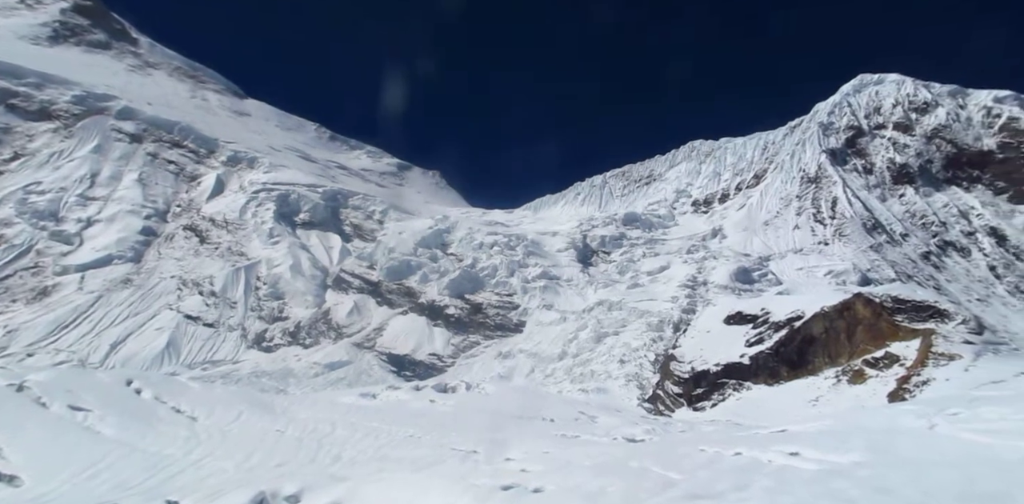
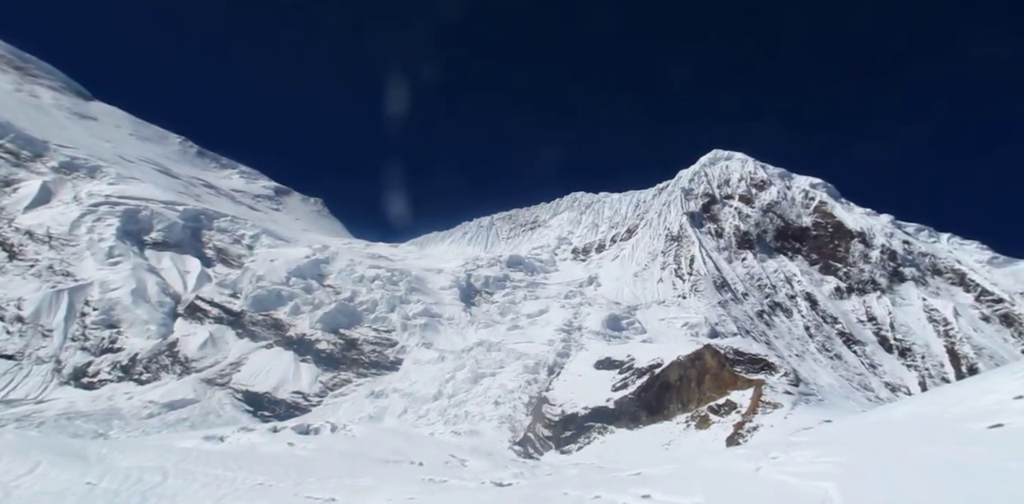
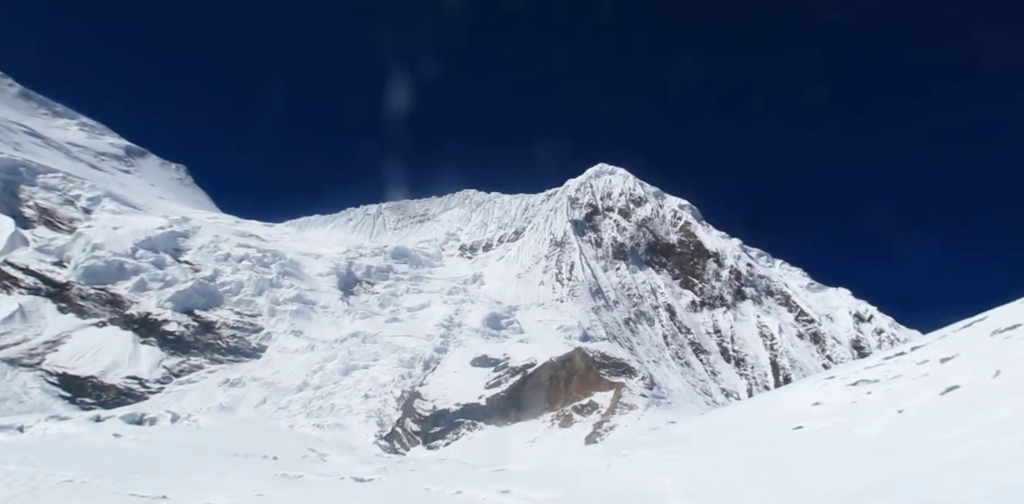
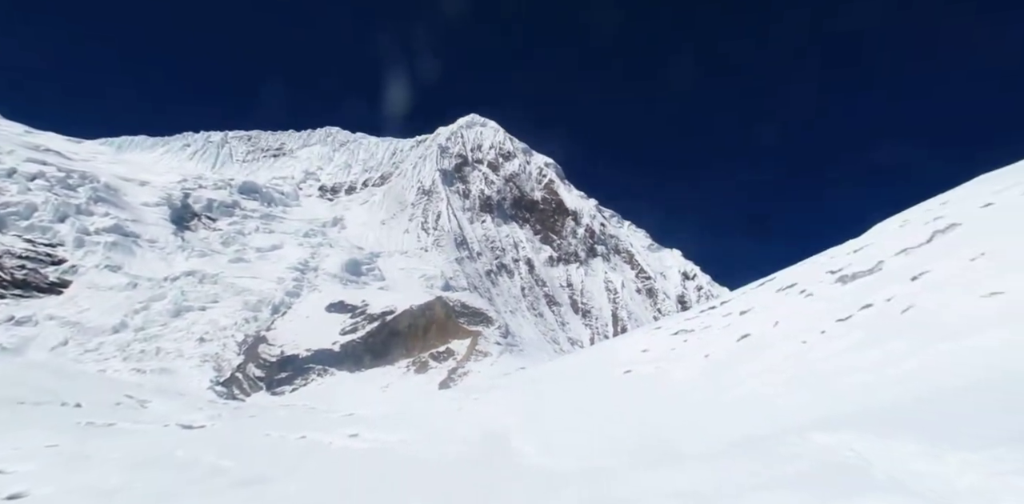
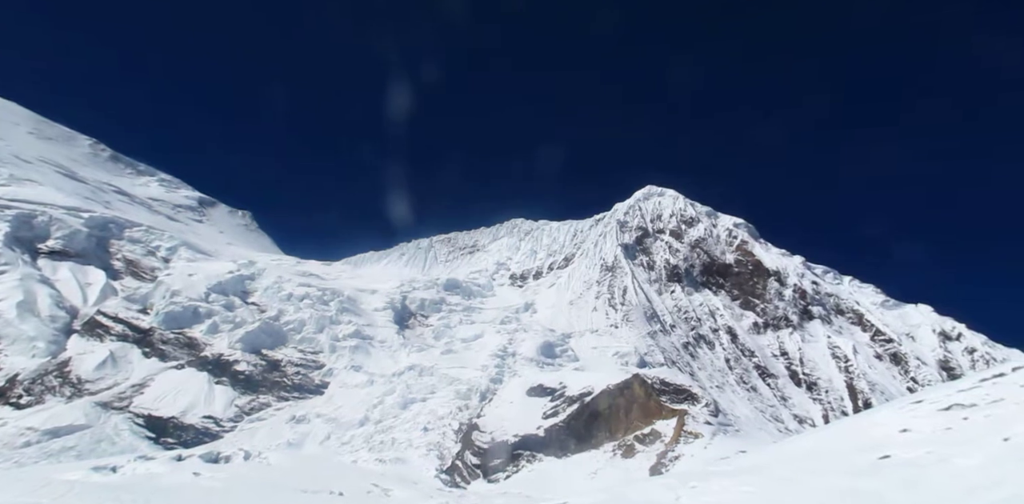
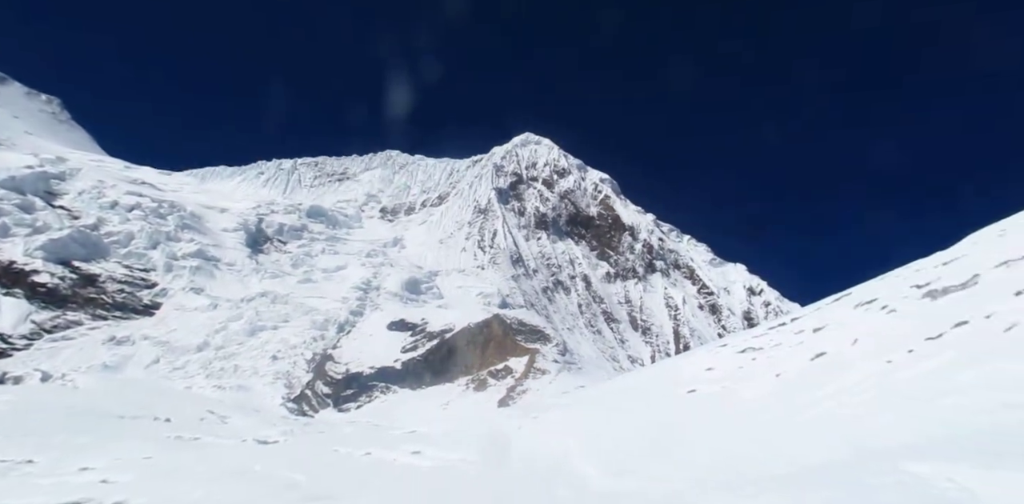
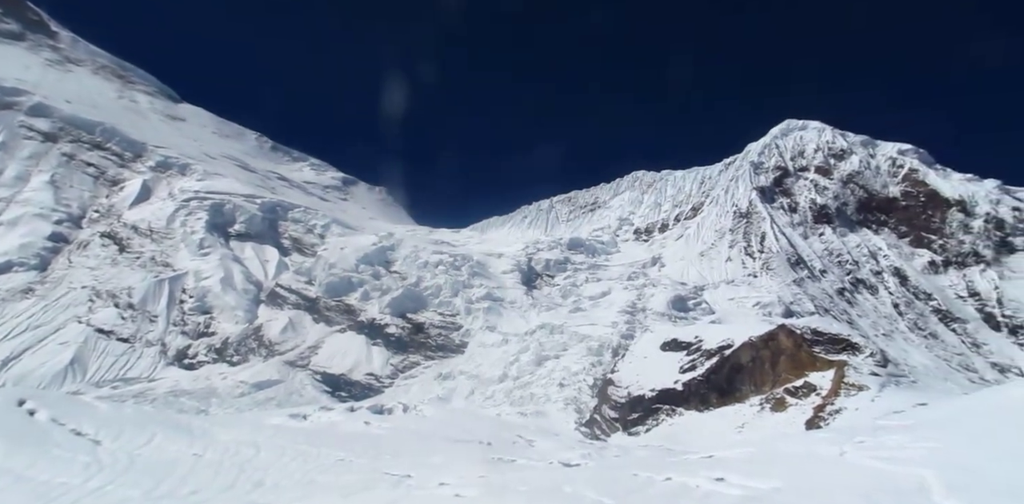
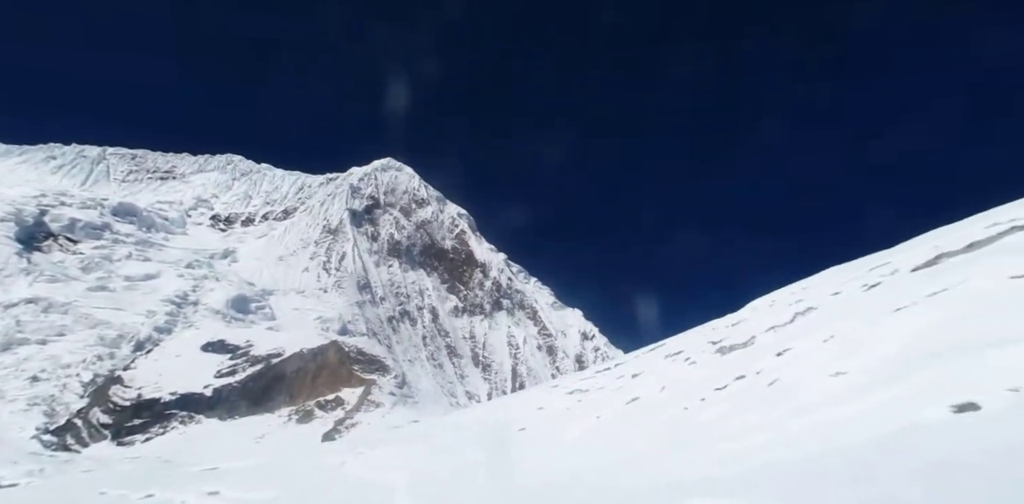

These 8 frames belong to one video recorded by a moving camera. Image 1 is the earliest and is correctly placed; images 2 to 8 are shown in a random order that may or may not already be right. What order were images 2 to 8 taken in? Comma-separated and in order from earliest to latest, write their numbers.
7, 2, 5, 3, 6, 4, 8
